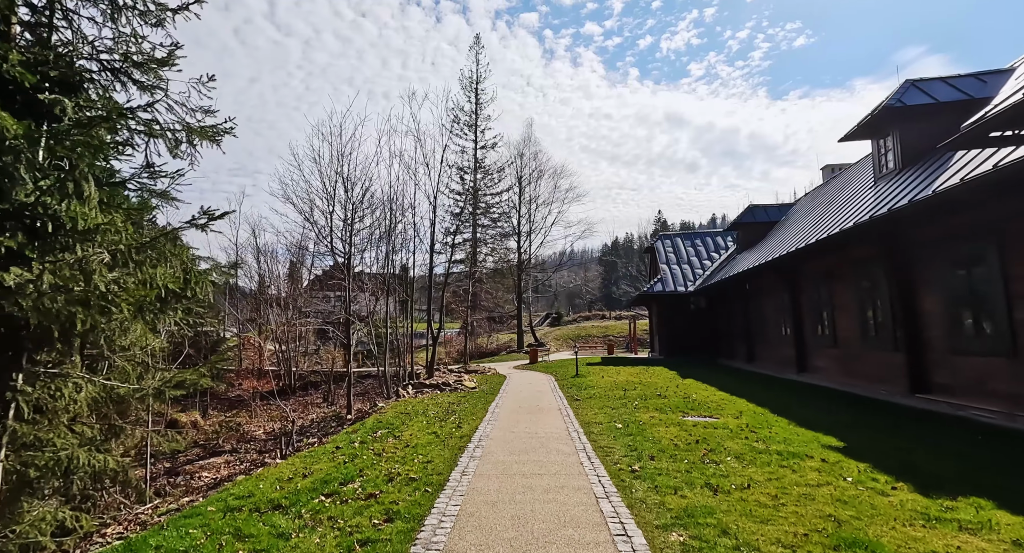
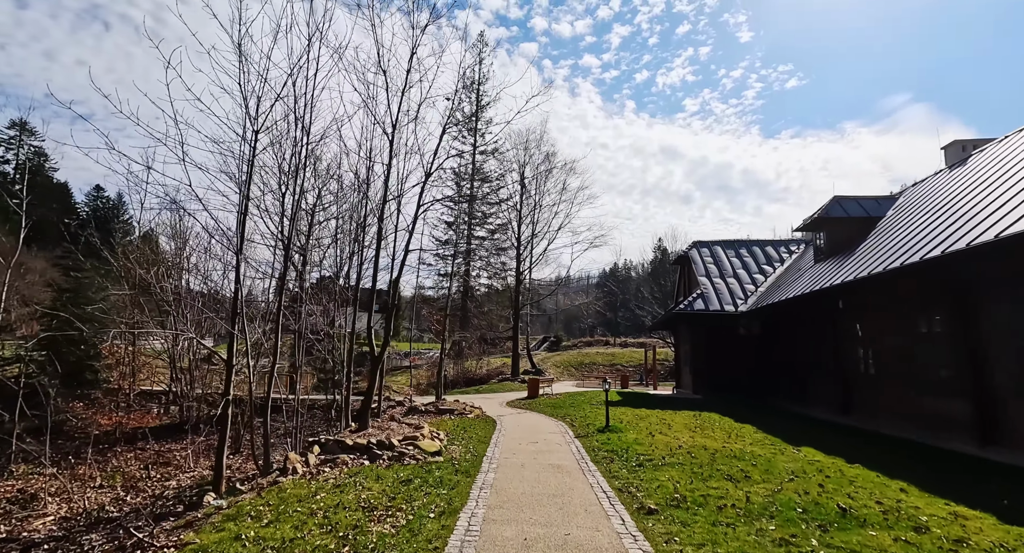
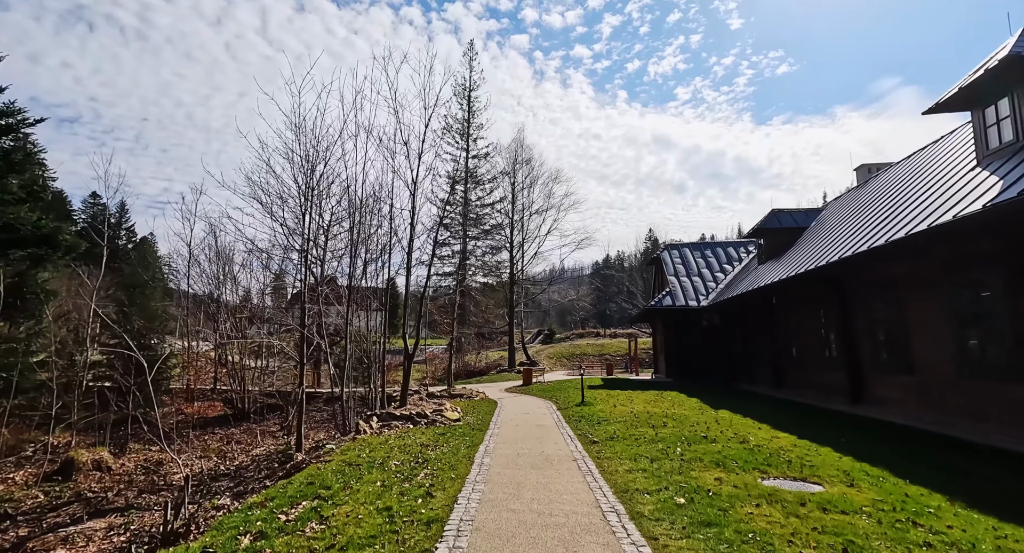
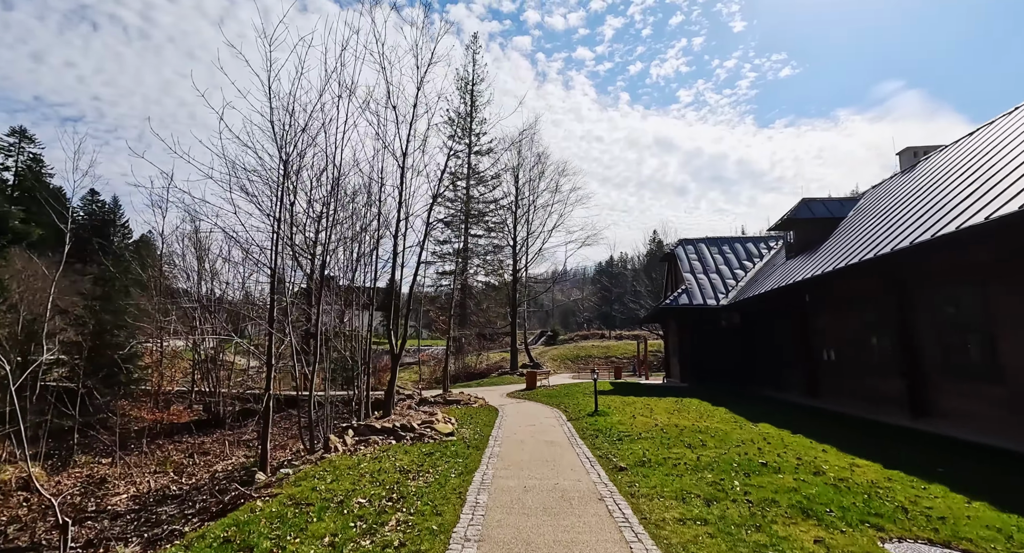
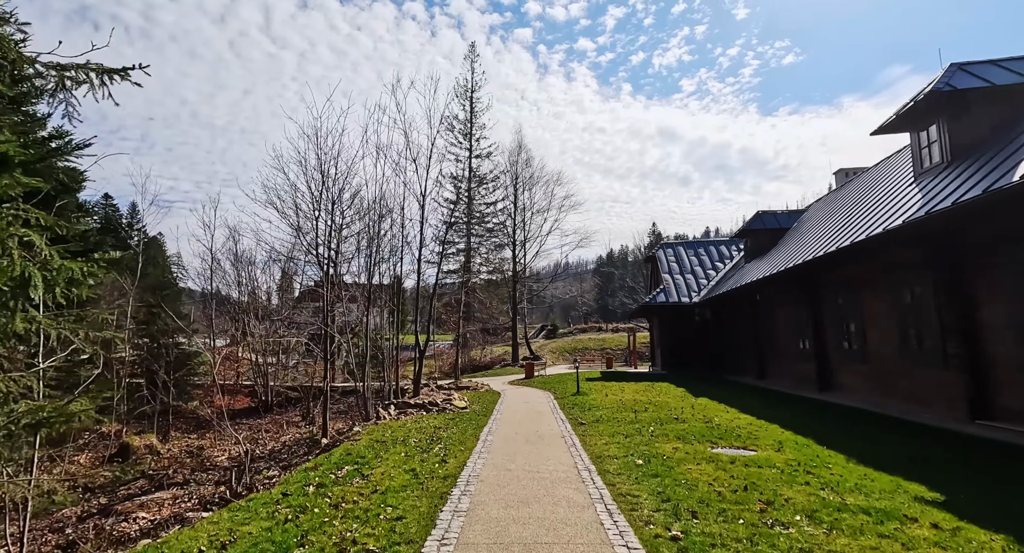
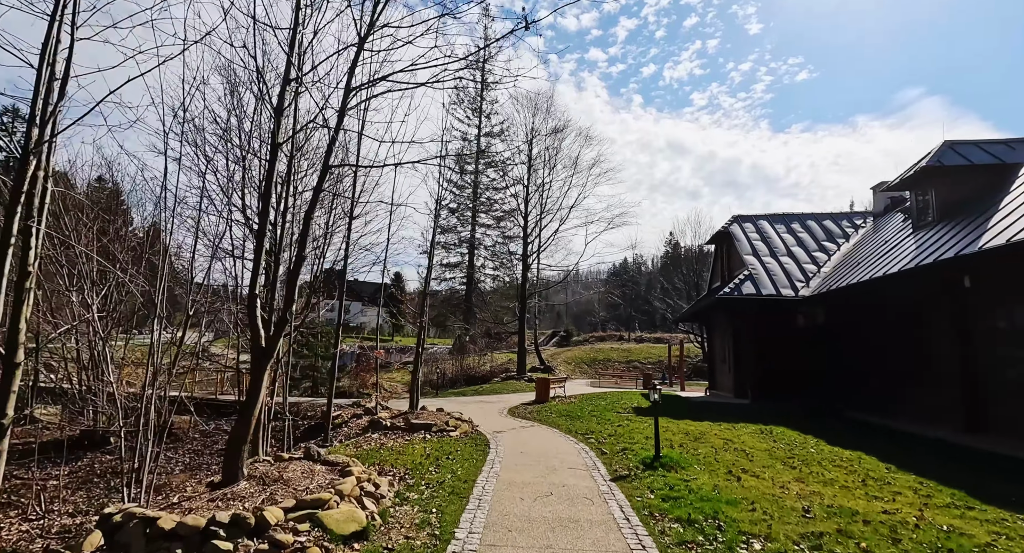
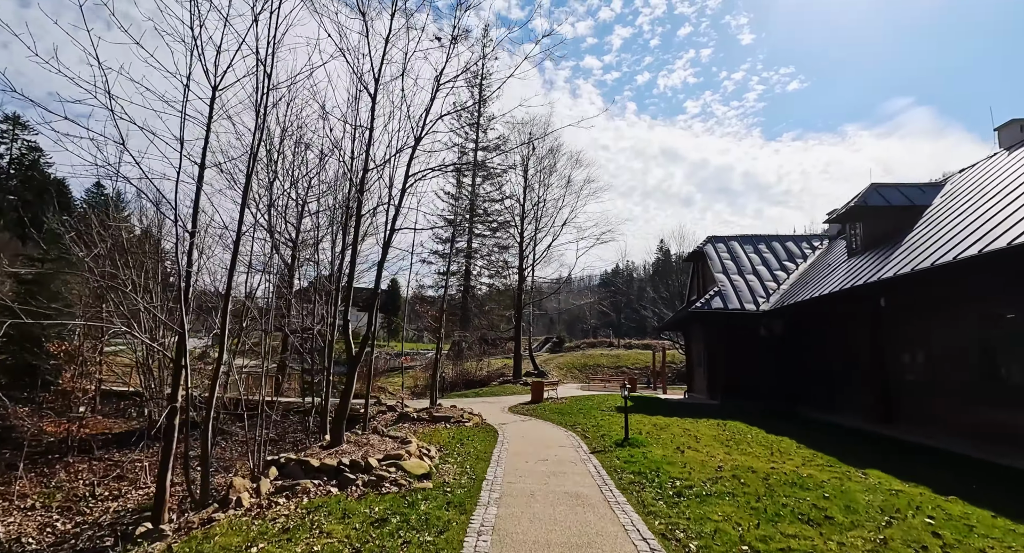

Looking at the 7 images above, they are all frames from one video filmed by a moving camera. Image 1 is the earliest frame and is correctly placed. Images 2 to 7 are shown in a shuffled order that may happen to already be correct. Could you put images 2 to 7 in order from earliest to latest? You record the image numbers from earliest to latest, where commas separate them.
5, 3, 4, 2, 7, 6
